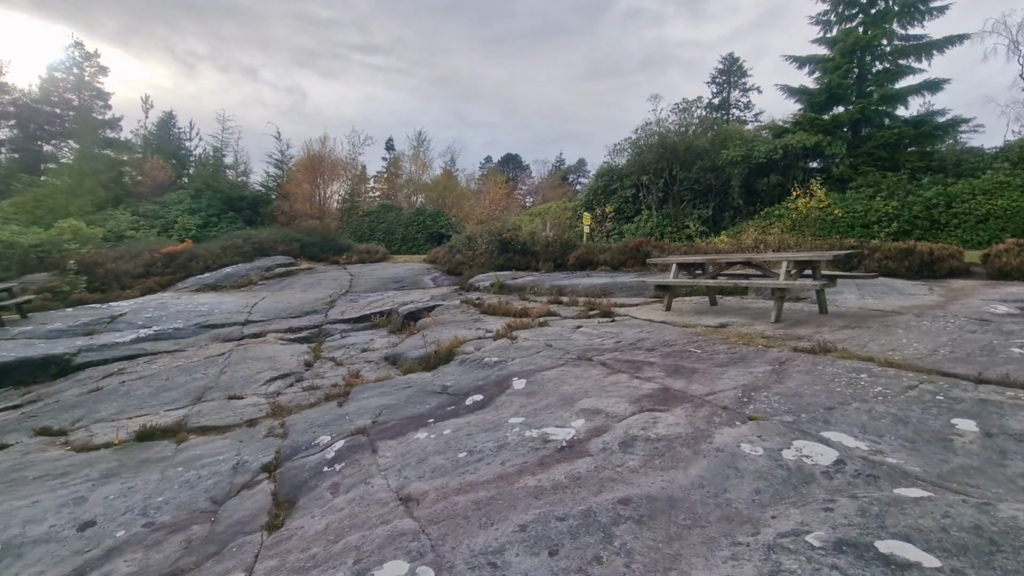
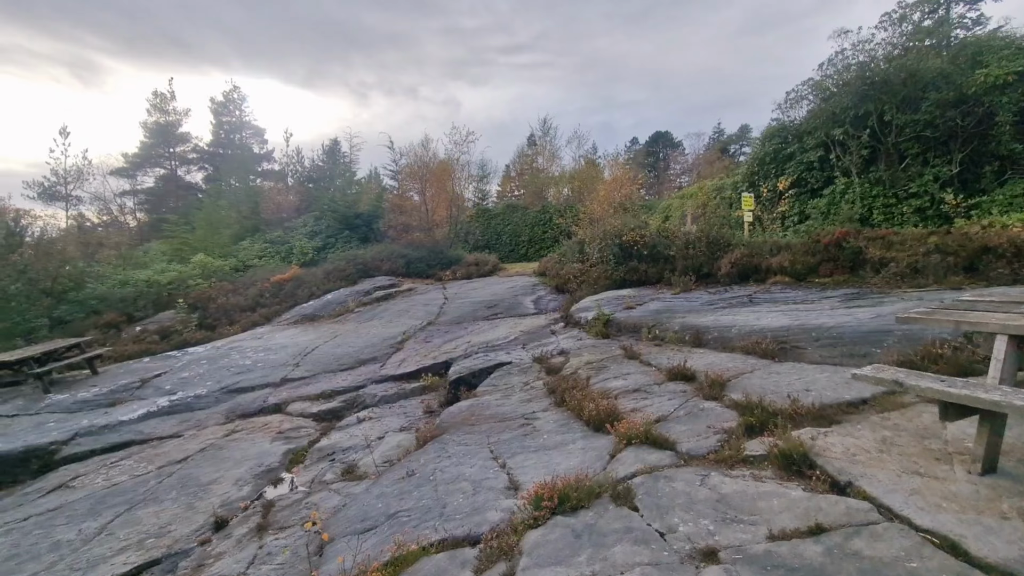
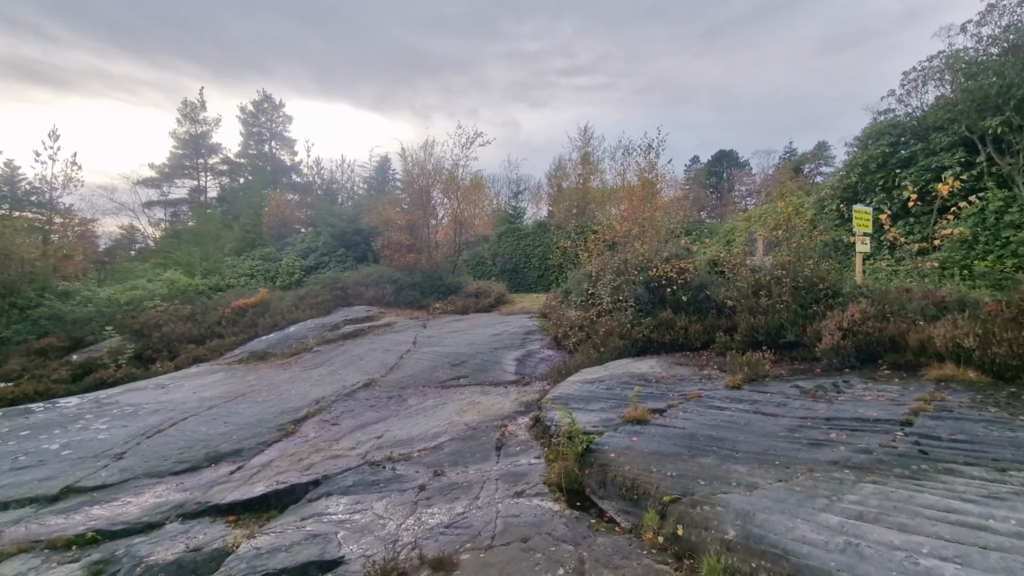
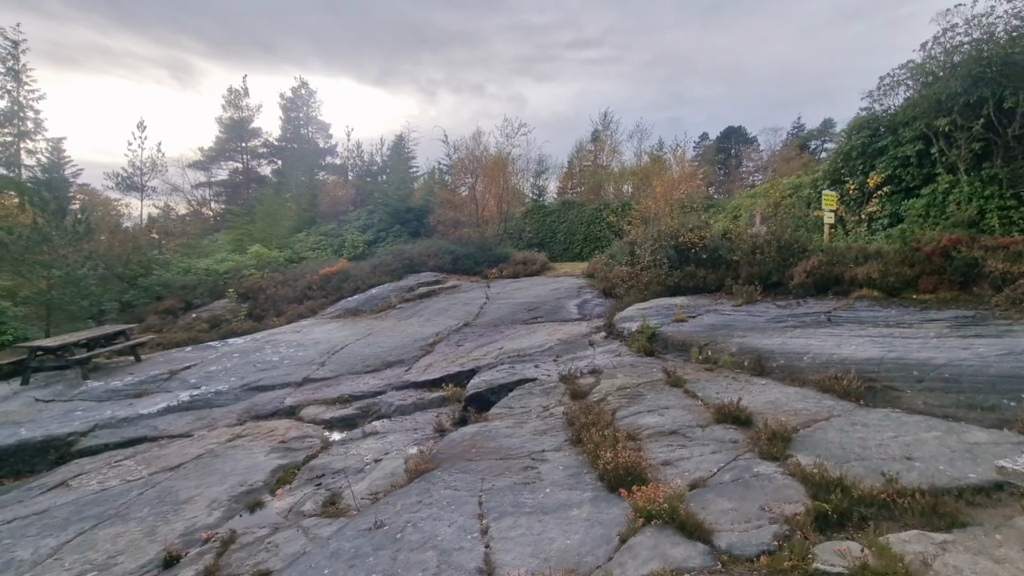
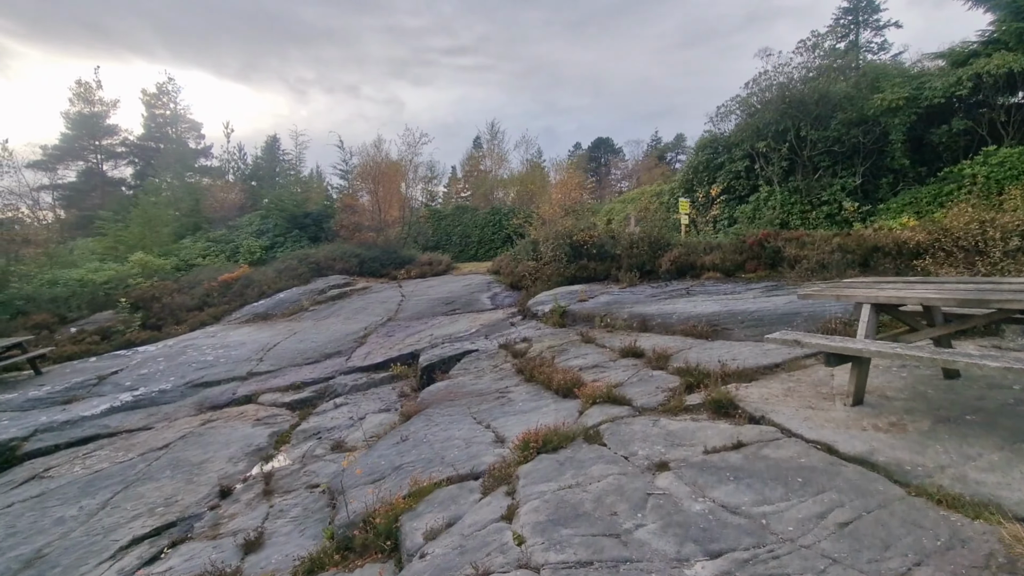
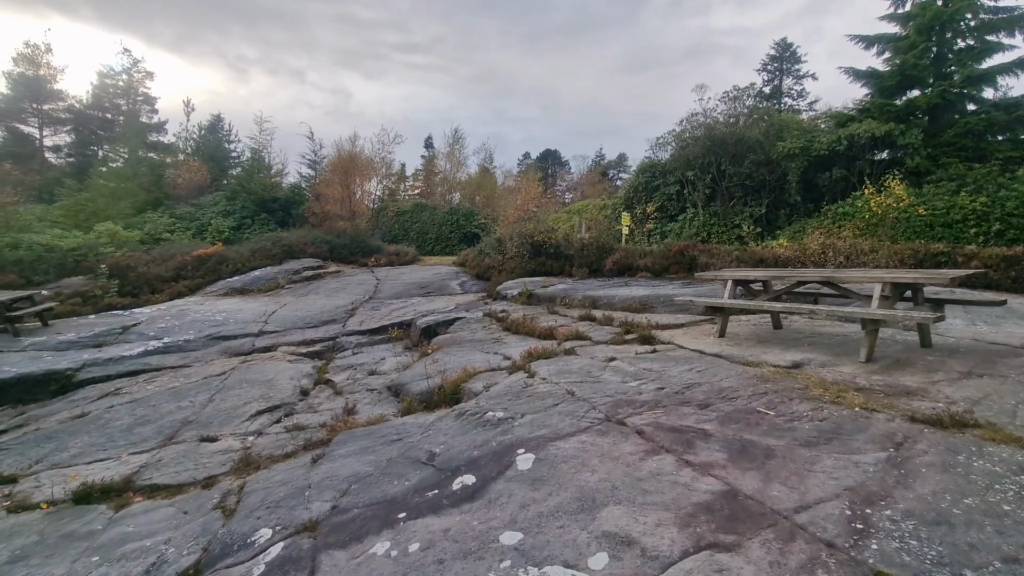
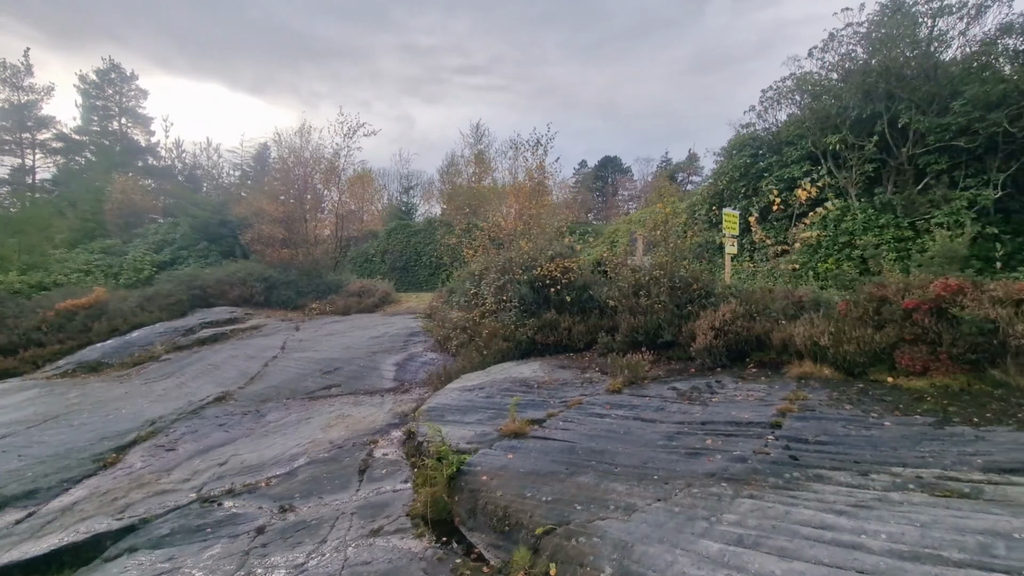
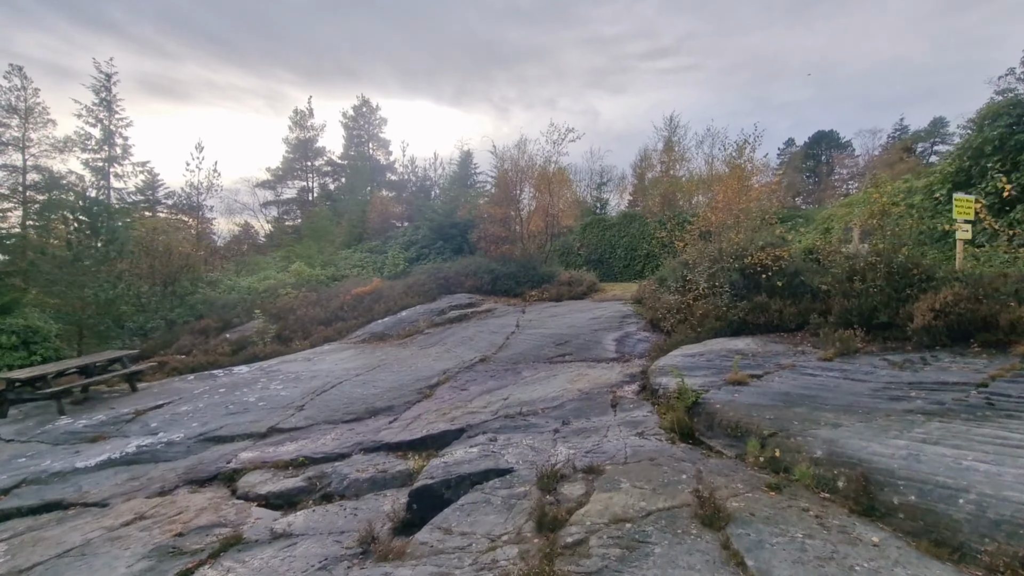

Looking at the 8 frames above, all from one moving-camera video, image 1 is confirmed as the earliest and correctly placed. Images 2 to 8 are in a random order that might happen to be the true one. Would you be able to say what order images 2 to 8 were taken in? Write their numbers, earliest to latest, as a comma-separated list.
6, 5, 2, 4, 8, 3, 7
